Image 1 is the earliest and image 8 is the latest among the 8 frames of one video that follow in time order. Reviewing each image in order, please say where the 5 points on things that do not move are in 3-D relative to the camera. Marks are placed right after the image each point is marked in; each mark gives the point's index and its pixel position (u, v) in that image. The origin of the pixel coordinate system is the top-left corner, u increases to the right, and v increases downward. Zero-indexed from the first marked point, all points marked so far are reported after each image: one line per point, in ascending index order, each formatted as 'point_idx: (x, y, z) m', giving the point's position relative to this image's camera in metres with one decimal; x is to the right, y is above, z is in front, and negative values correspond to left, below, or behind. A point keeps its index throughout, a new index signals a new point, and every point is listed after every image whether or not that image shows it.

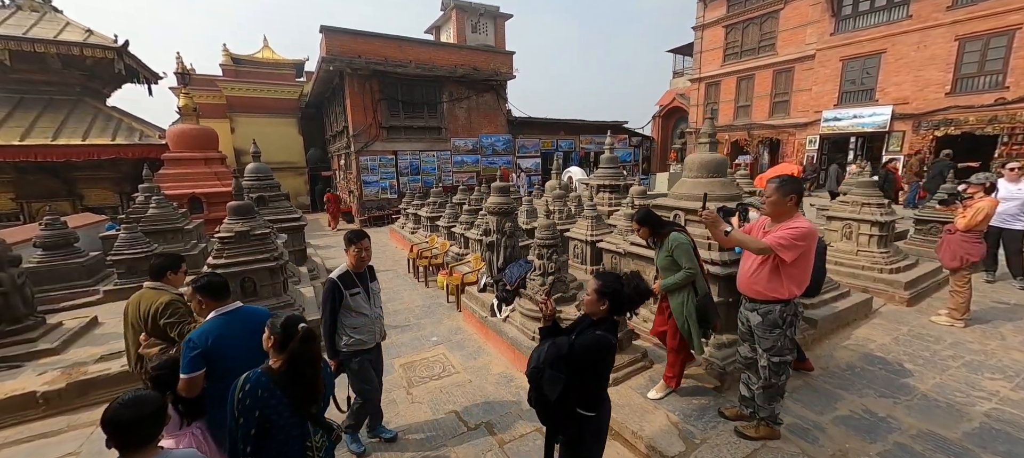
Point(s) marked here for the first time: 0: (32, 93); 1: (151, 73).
0: (-16.6, +4.7, +13.4) m
1: (-15.0, +6.4, +16.1) m
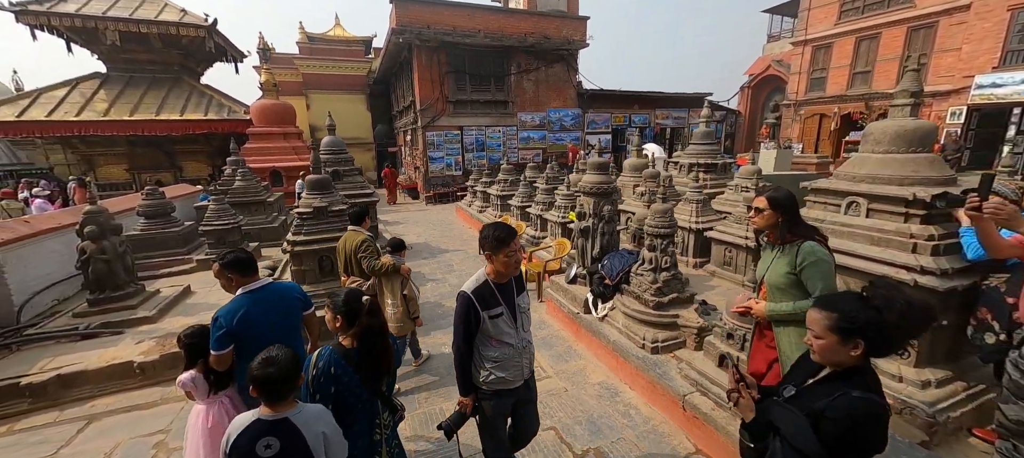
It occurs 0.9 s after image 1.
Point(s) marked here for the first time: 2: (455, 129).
0: (-14.0, +5.9, +14.6) m
1: (-12.0, +7.7, +16.9) m
2: (-2.2, +3.9, +15.1) m
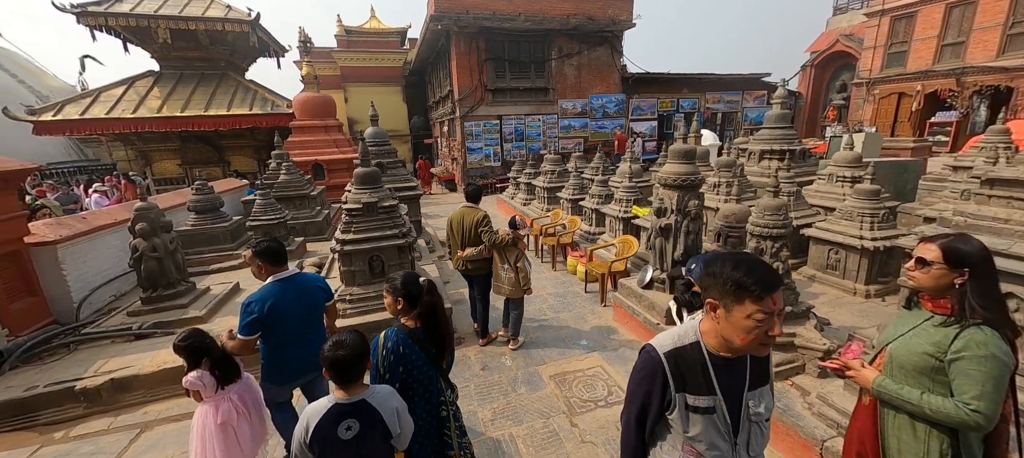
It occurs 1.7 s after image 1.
0: (-12.5, +6.2, +15.0) m
1: (-10.3, +8.0, +17.1) m
2: (-0.7, +4.1, +14.6) m
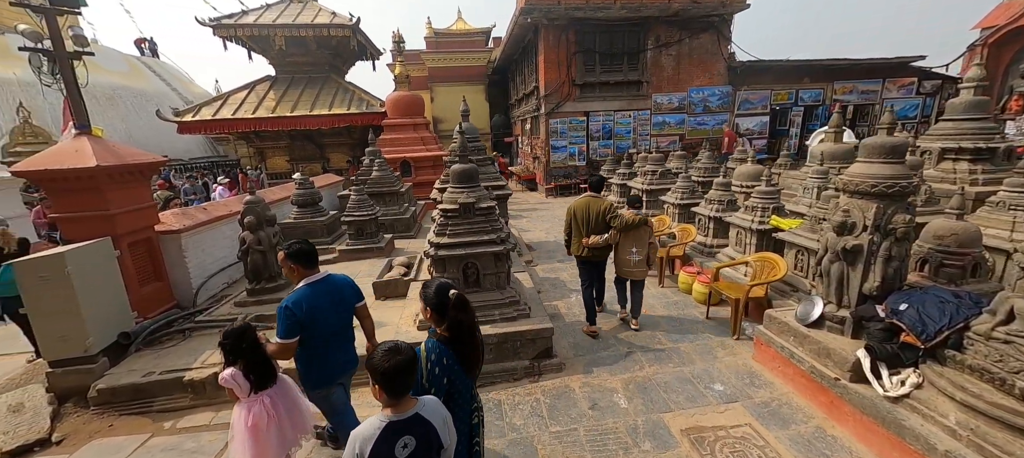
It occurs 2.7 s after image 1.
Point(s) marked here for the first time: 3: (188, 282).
0: (-9.0, +6.5, +16.3) m
1: (-6.4, +8.3, +18.0) m
2: (+2.5, +4.0, +13.8) m
3: (-4.7, -0.8, +5.6) m
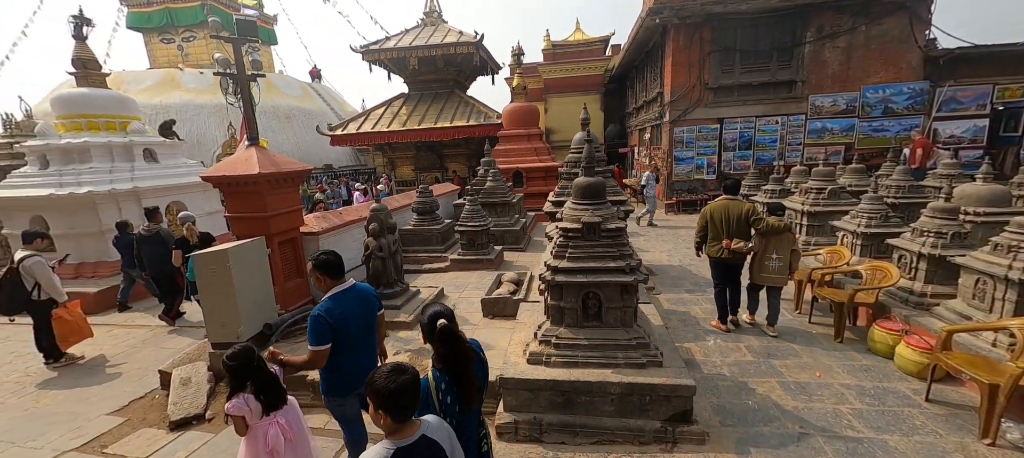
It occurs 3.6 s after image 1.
0: (-3.8, +6.4, +17.7) m
1: (-0.8, +7.9, +18.7) m
2: (+6.4, +3.3, +12.2) m
3: (-3.0, -0.8, +6.1) m
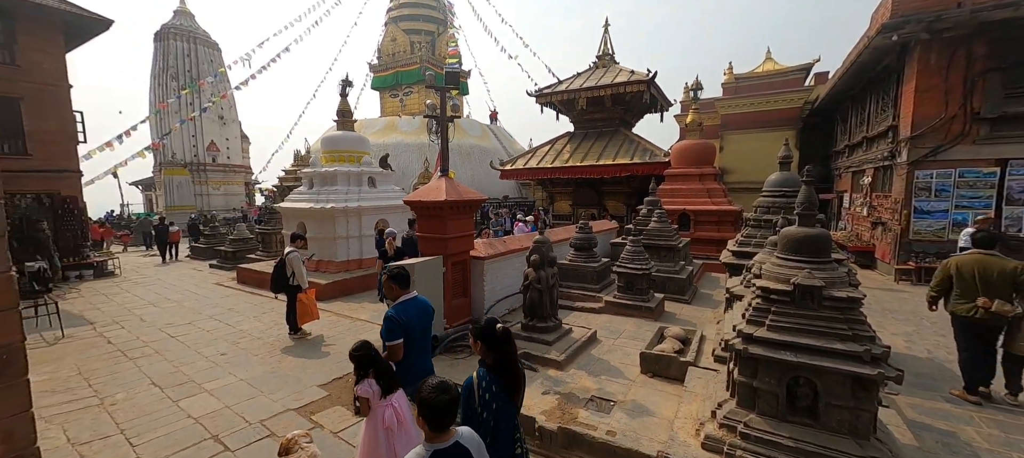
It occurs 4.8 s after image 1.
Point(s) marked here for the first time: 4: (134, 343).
0: (+3.8, +4.7, +18.0) m
1: (+7.2, +5.9, +17.8) m
2: (+10.9, +1.5, +8.8) m
3: (-0.5, -1.2, +6.5) m
4: (-7.2, -2.1, +7.4) m
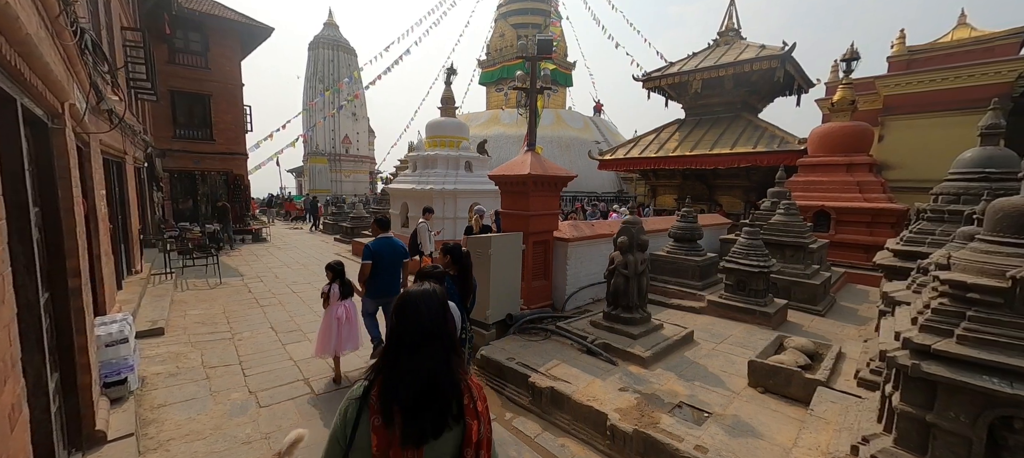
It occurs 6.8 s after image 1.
0: (+8.2, +4.8, +16.0) m
1: (+11.5, +5.8, +15.0) m
2: (+12.5, +1.1, +5.4) m
3: (+0.8, -0.9, +6.1) m
4: (-5.5, -1.4, +8.6) m
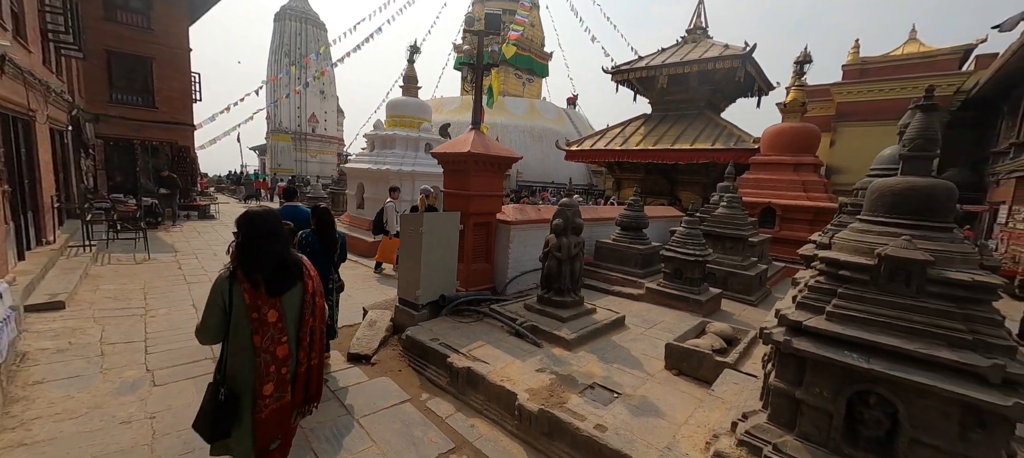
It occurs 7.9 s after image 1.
0: (+6.8, +5.0, +16.2) m
1: (+10.2, +5.9, +15.4) m
2: (+11.7, +1.0, +6.1) m
3: (-0.1, -0.6, +6.0) m
4: (-6.6, -0.9, +8.1) m
